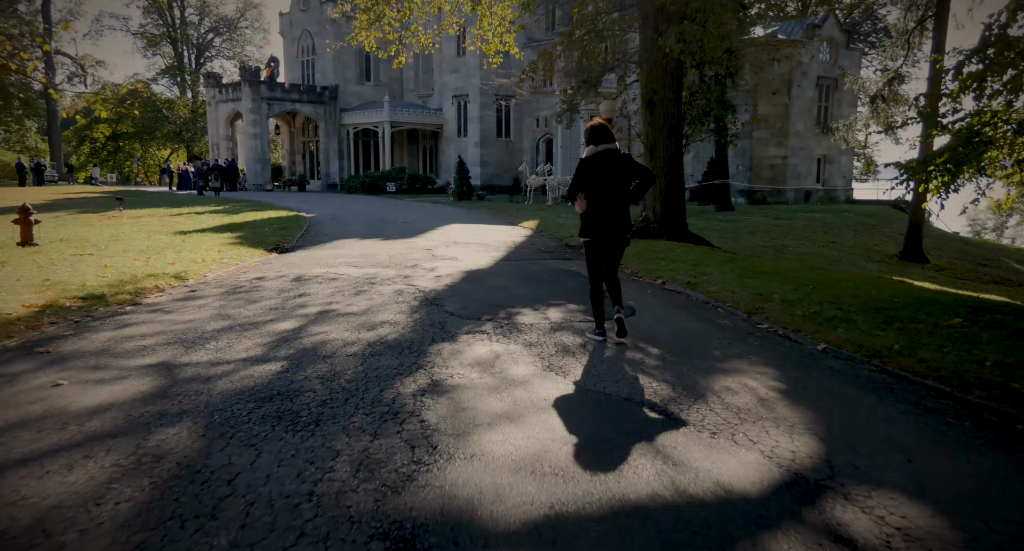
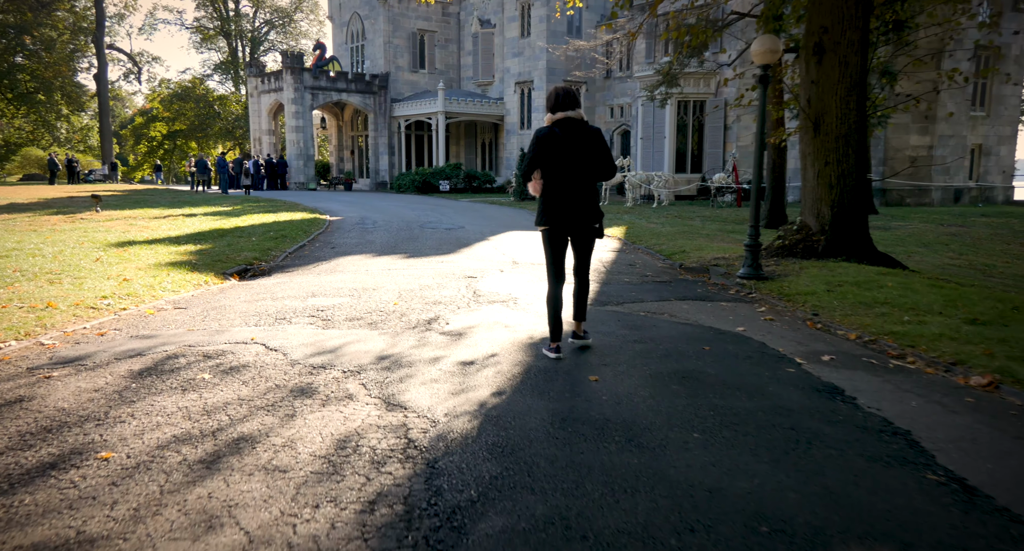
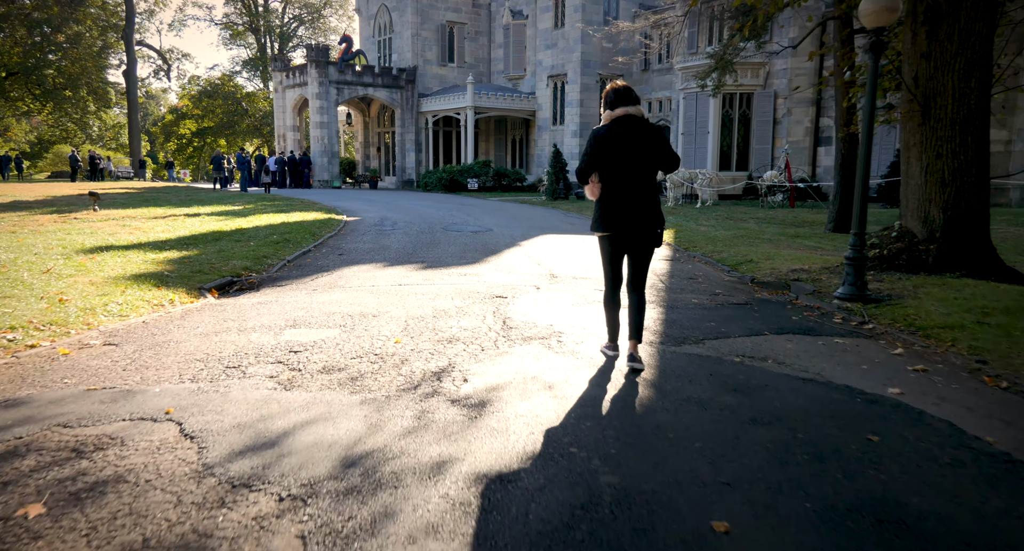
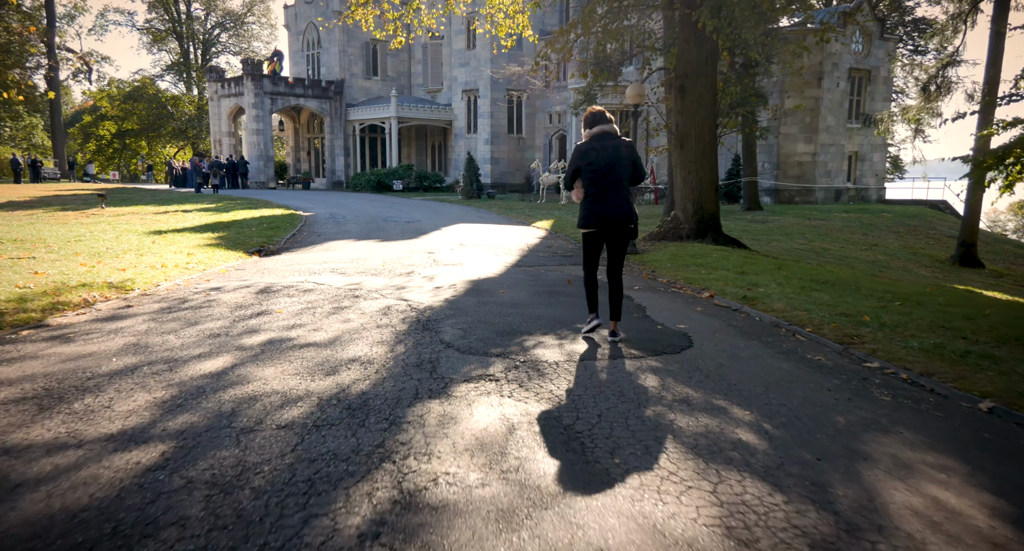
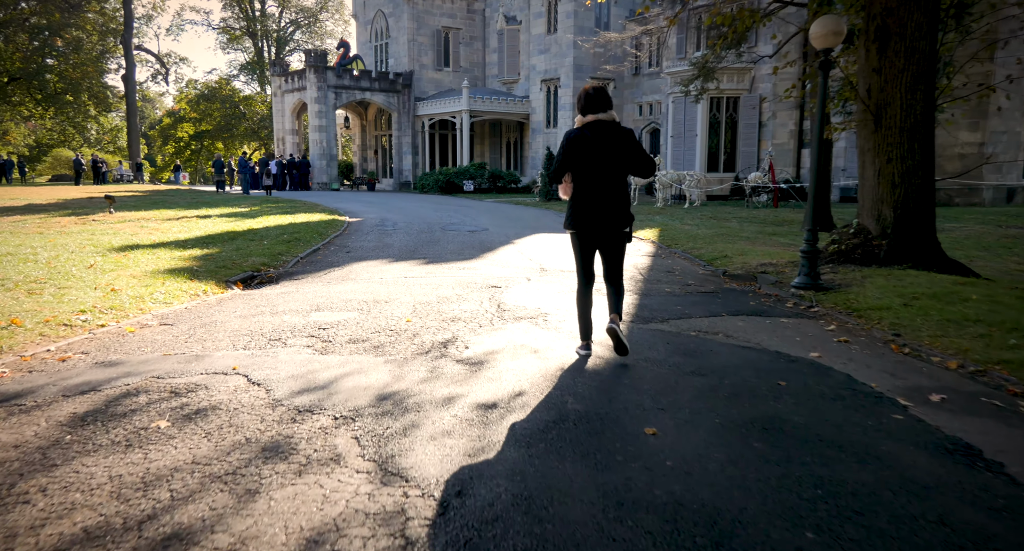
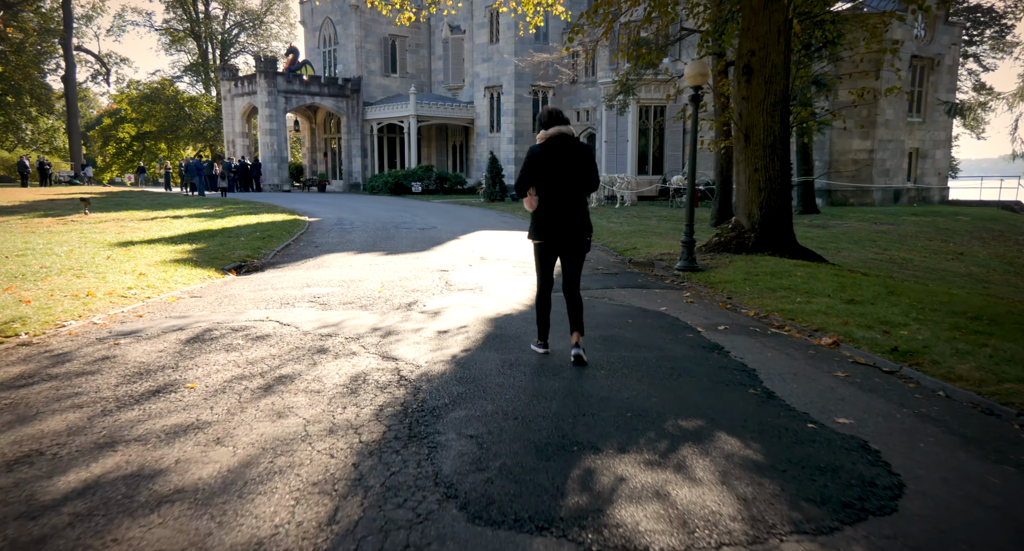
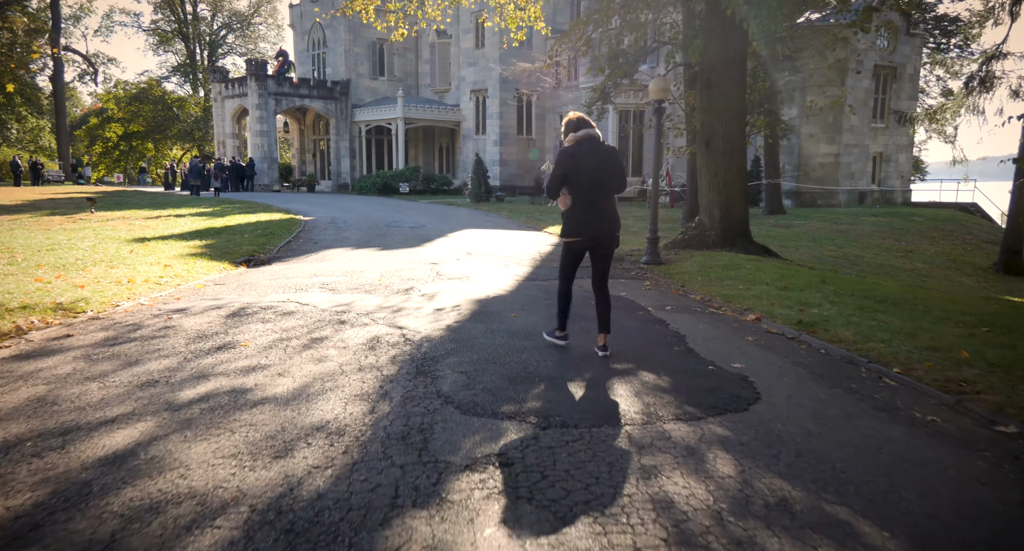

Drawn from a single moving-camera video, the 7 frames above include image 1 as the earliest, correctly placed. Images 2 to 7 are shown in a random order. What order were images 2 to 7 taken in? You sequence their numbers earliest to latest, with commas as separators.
4, 7, 6, 2, 5, 3
